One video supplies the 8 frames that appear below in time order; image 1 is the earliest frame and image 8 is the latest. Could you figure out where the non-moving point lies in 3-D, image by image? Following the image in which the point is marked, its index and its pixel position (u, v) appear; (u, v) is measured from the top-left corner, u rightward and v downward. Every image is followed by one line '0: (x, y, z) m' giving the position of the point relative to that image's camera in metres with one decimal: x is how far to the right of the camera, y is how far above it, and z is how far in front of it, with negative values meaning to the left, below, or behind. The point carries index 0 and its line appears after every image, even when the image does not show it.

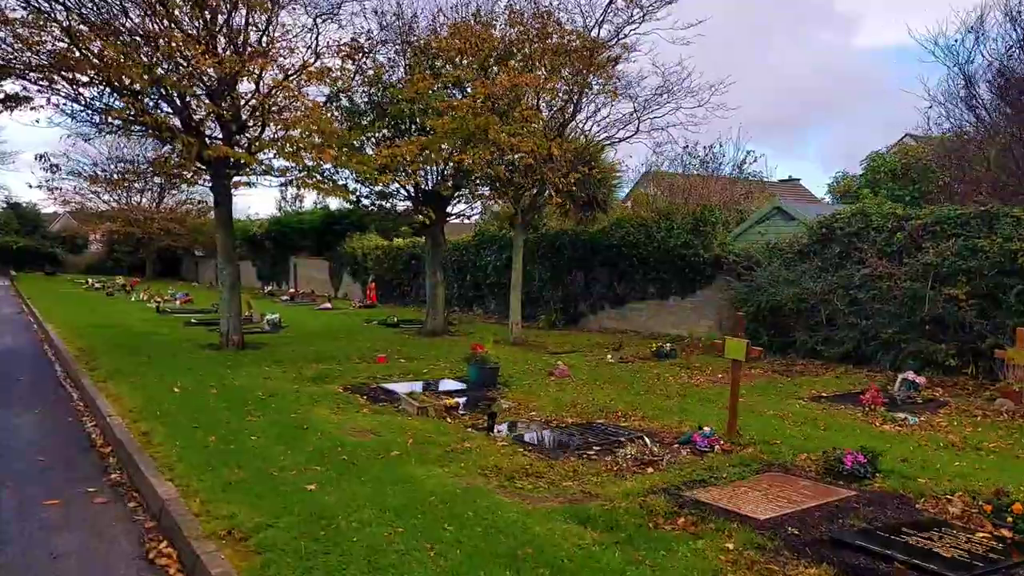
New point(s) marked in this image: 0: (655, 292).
0: (+2.6, -0.1, +16.1) m
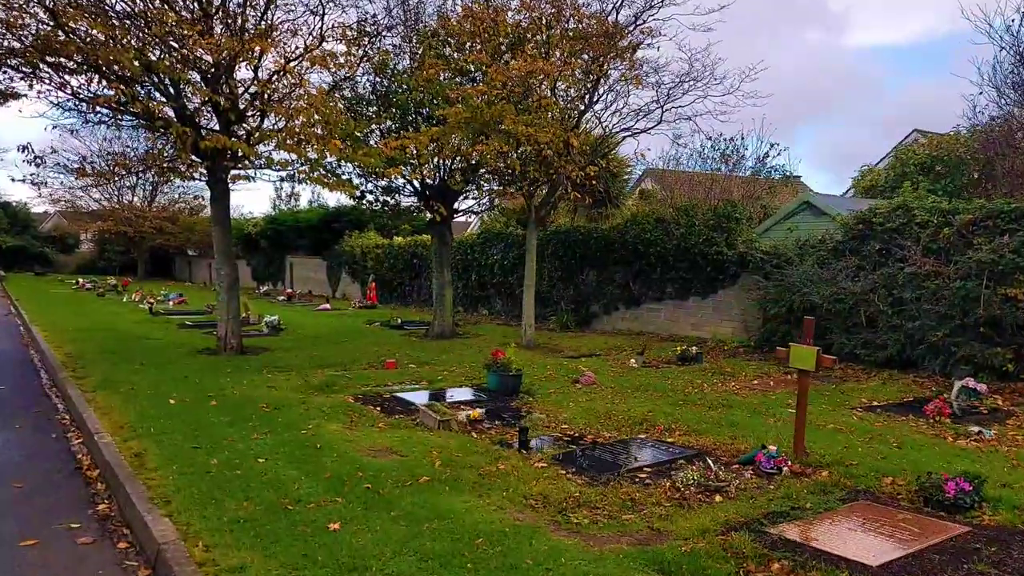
0: (+2.8, -0.1, +15.3) m
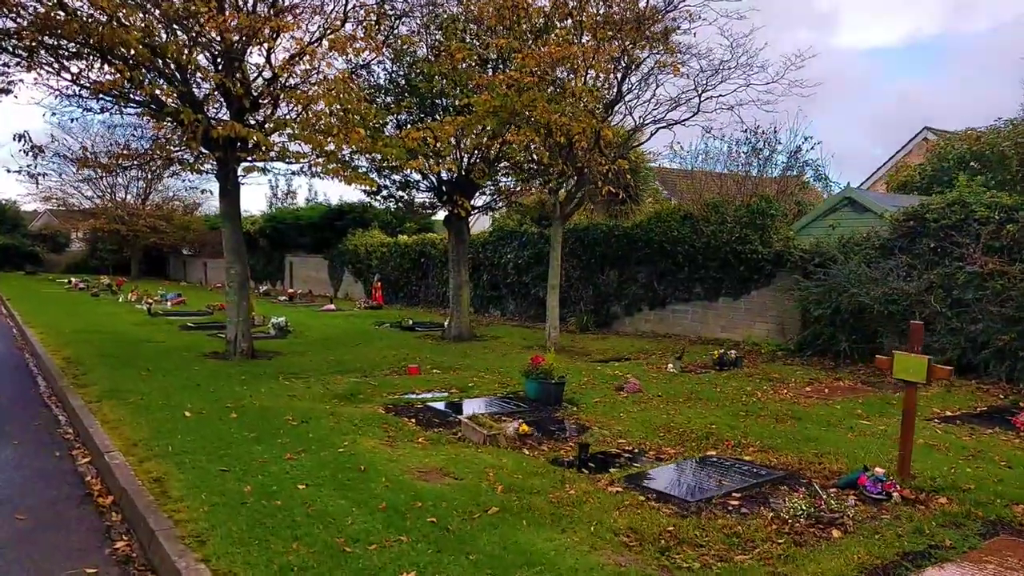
0: (+3.1, -0.1, +14.7) m
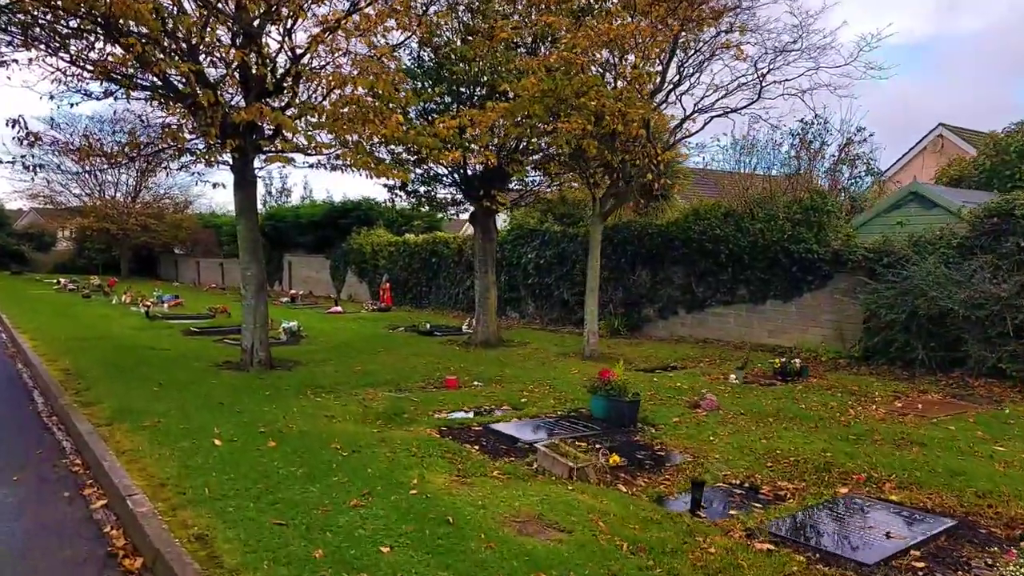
0: (+3.6, -0.1, +13.7) m
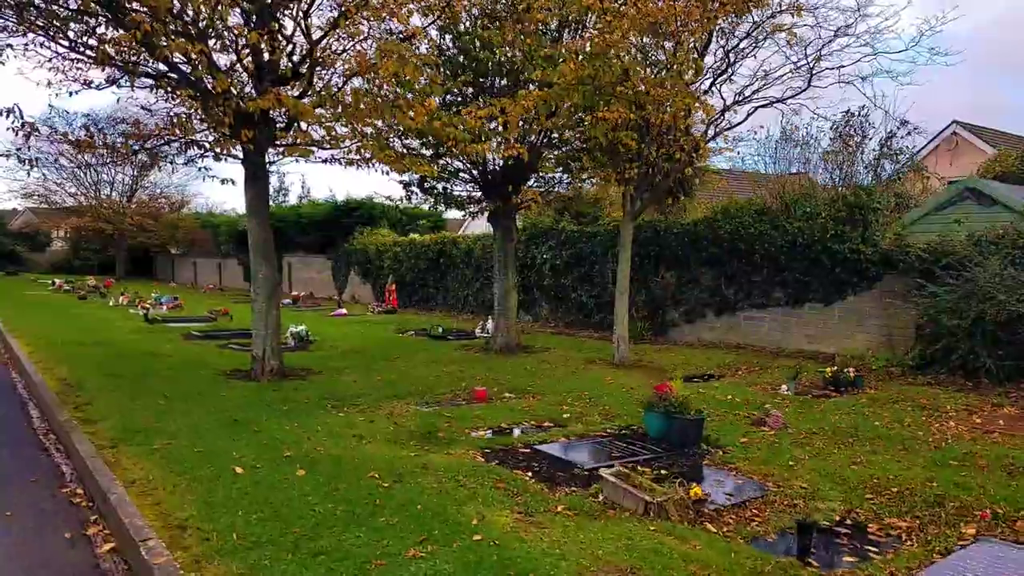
0: (+3.9, -0.1, +12.9) m
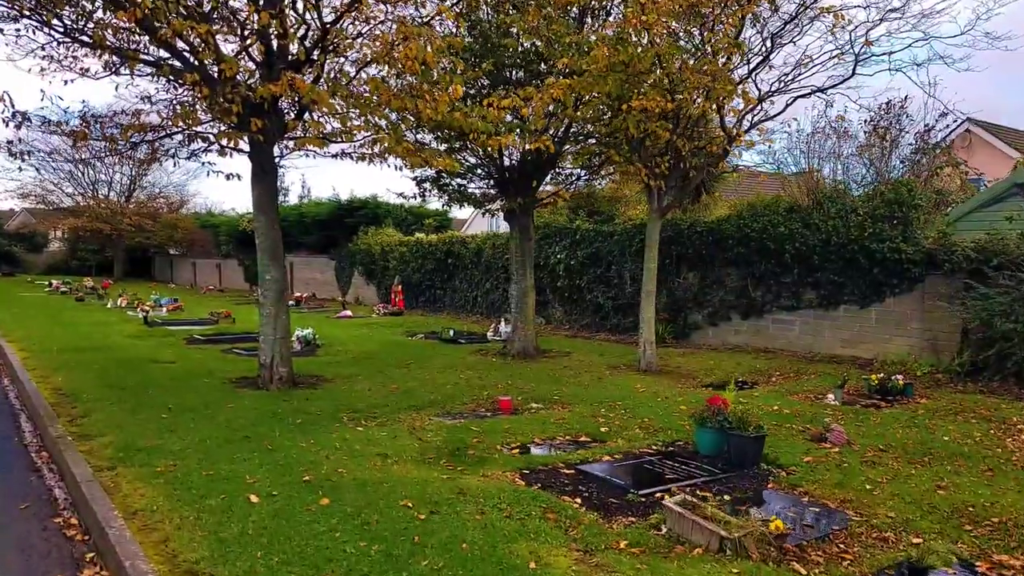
0: (+4.2, -0.2, +12.3) m
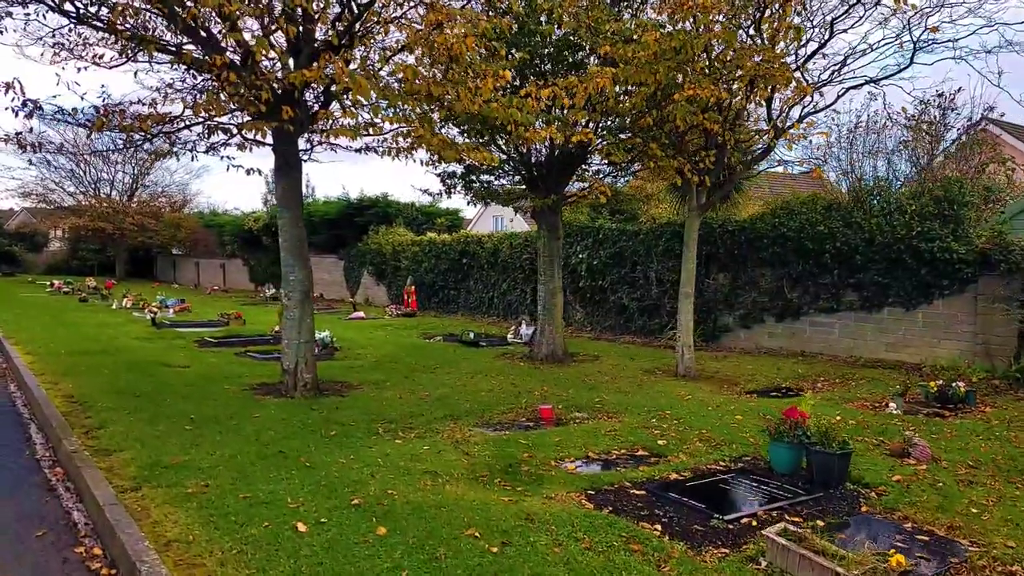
0: (+4.6, -0.2, +11.8) m
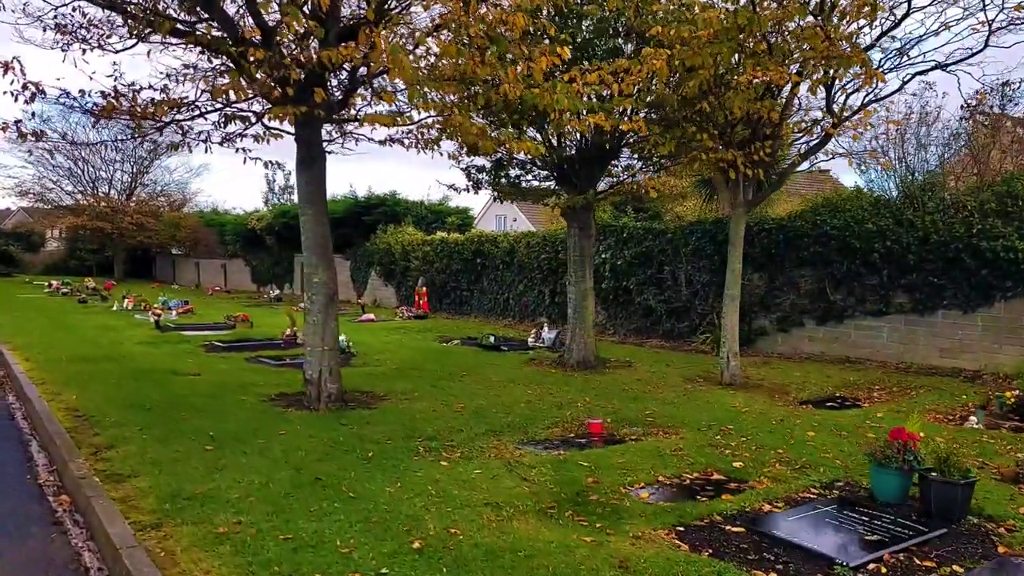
0: (+4.9, -0.2, +11.1) m
